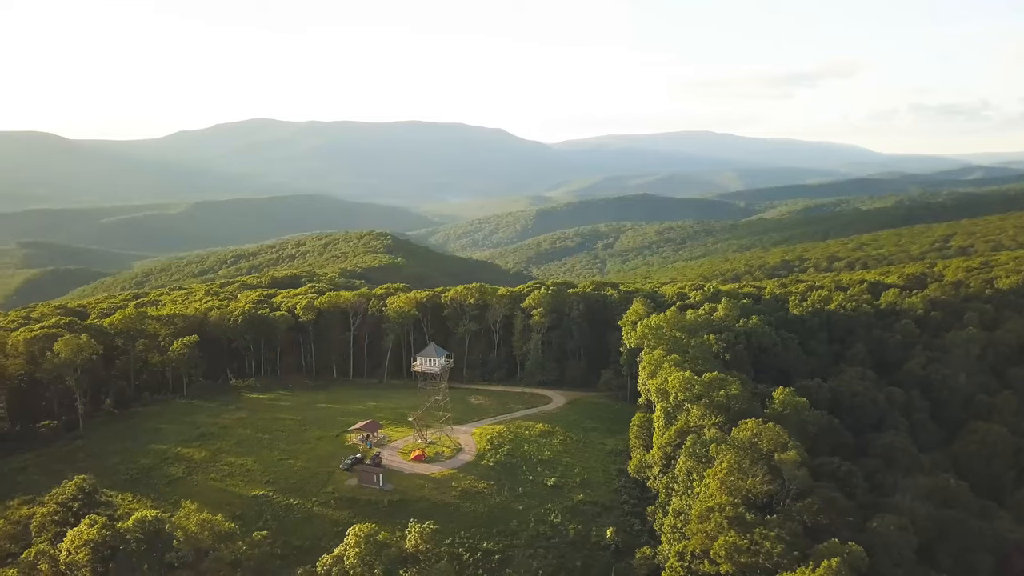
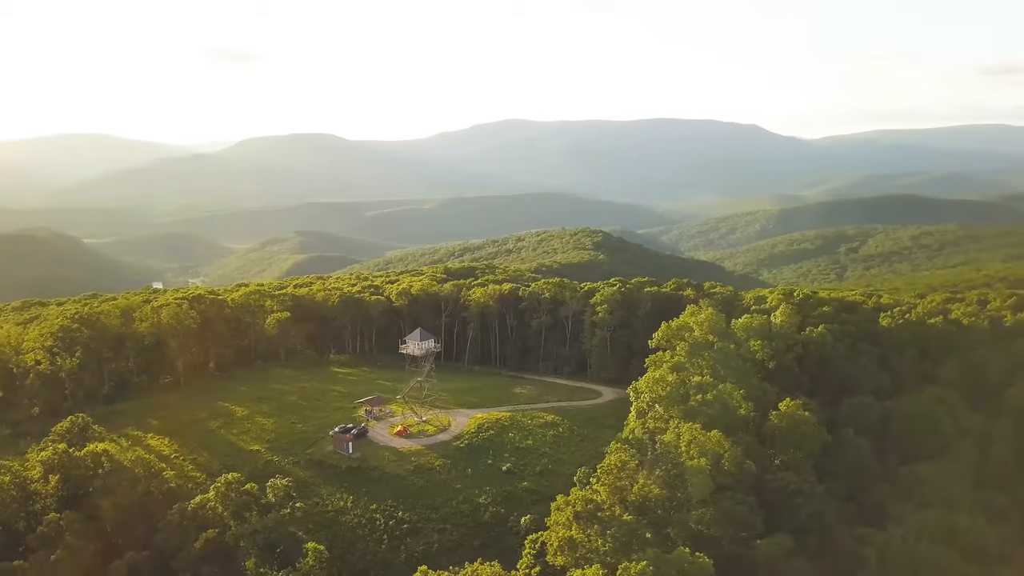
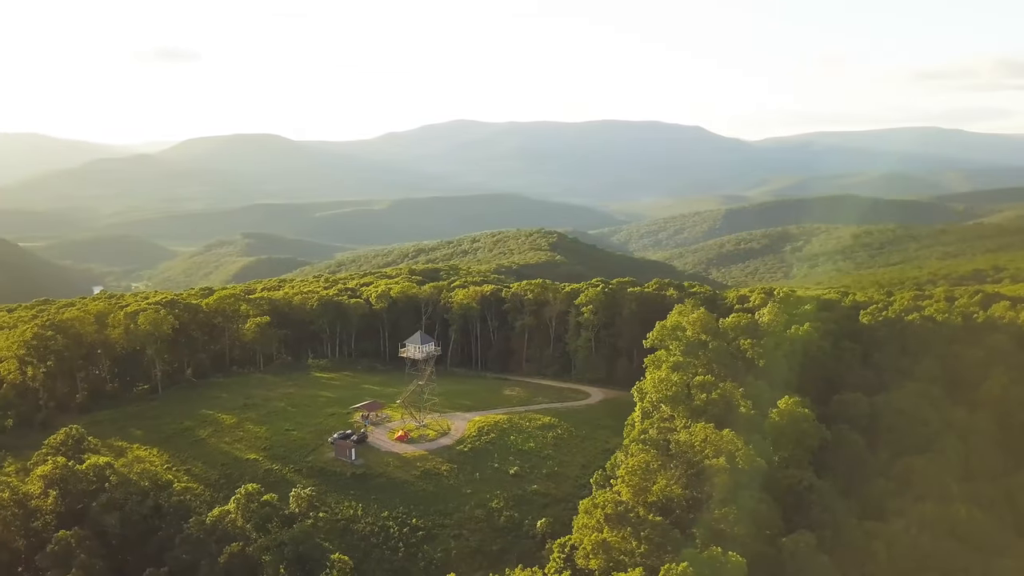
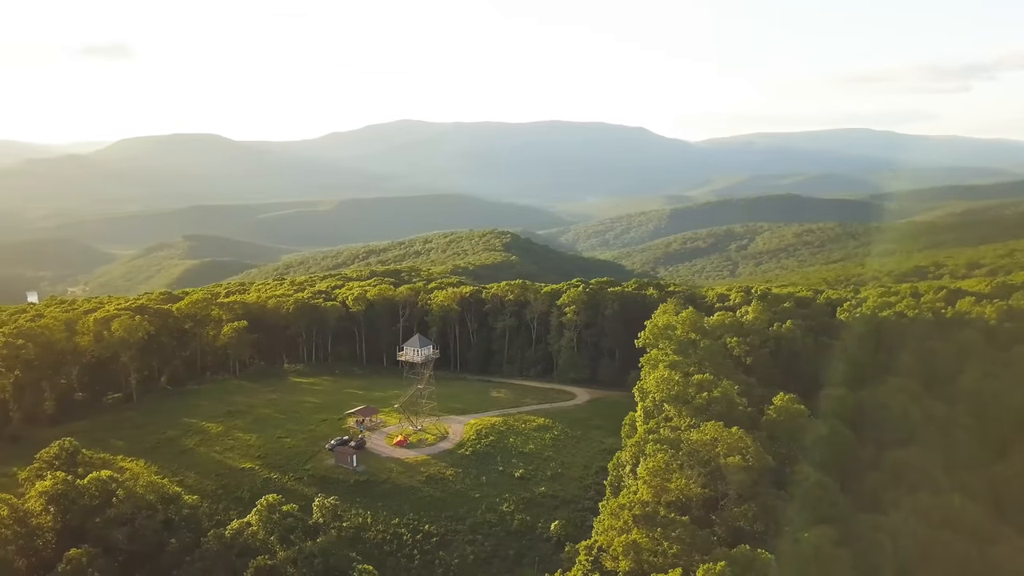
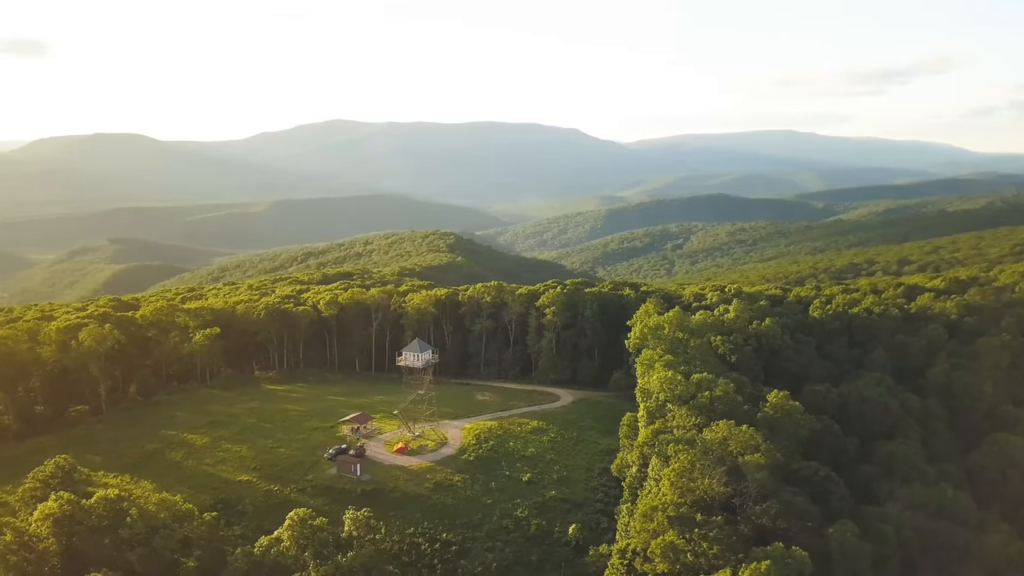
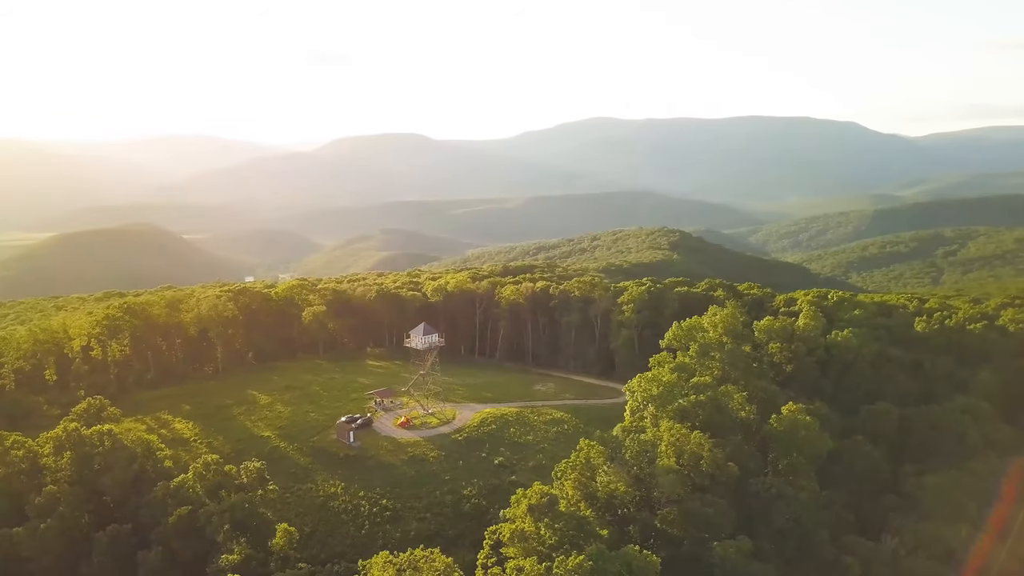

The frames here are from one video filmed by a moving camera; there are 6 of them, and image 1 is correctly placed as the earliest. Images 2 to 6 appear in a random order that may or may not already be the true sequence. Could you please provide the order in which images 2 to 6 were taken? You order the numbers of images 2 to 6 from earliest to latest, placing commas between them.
5, 4, 3, 2, 6
